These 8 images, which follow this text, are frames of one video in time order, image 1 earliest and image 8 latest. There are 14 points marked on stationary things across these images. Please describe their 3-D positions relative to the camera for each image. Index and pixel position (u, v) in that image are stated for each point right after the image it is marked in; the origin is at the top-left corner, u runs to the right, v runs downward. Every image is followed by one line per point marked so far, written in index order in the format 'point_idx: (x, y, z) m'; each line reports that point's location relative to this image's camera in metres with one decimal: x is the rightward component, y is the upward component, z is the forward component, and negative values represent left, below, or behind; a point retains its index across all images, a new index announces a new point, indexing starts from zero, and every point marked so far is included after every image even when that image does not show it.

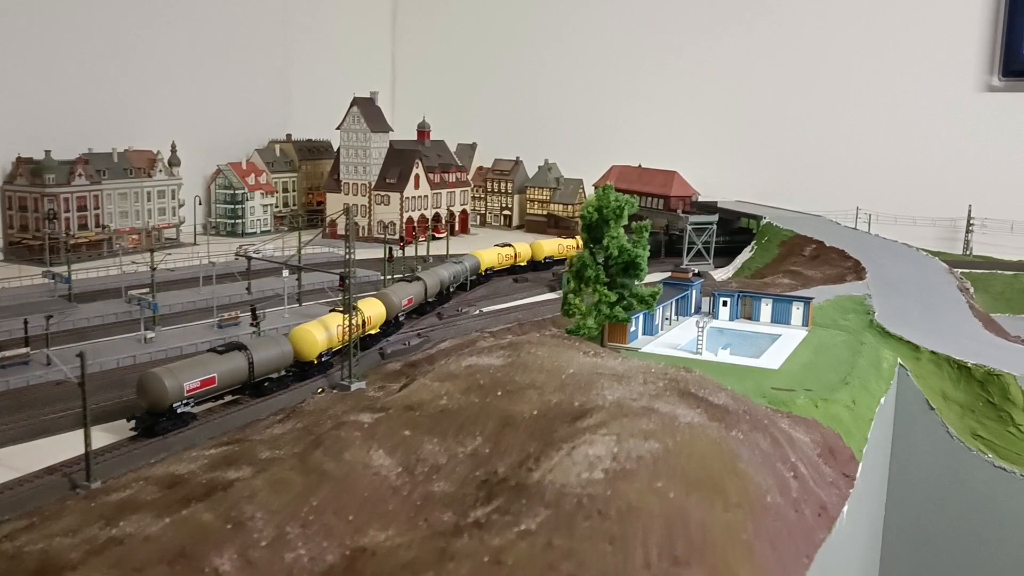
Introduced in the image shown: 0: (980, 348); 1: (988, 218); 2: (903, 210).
0: (+4.7, -0.6, +10.0) m
1: (+8.5, +1.3, +17.4) m
2: (+7.2, +1.4, +18.0) m
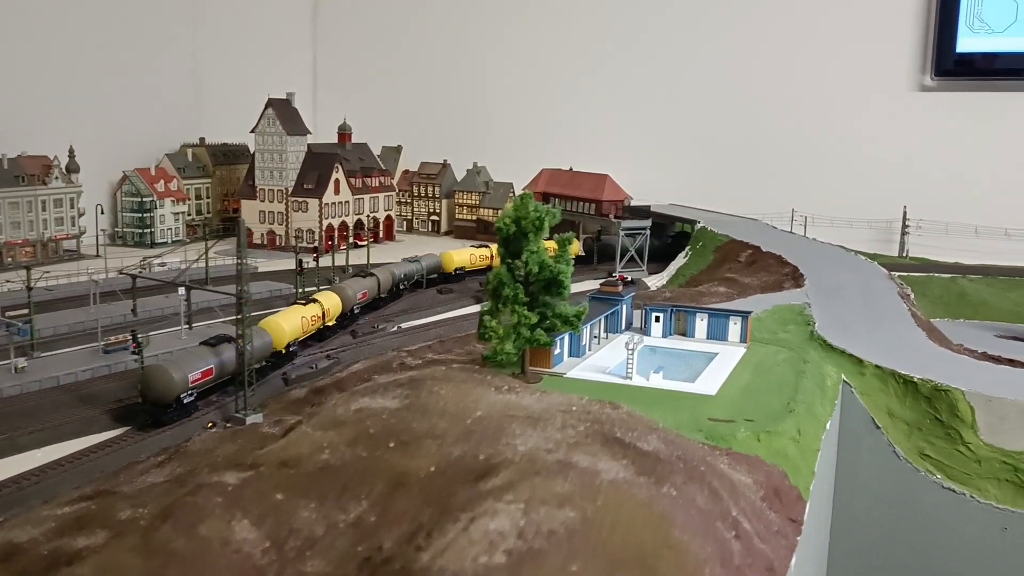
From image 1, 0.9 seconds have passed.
0: (+3.9, -0.7, +9.5) m
1: (+7.3, +1.2, +17.0) m
2: (+5.9, +1.4, +17.6) m
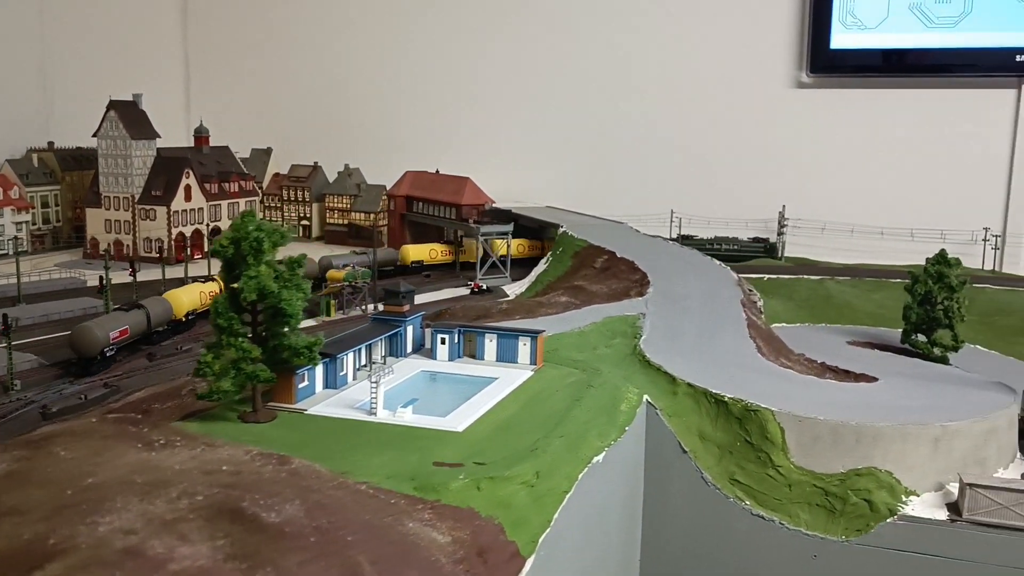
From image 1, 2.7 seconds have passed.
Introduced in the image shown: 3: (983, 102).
0: (+2.1, -0.8, +9.0) m
1: (+5.0, +1.2, +16.7) m
2: (+3.6, +1.3, +17.2) m
3: (+7.5, +2.9, +15.5) m
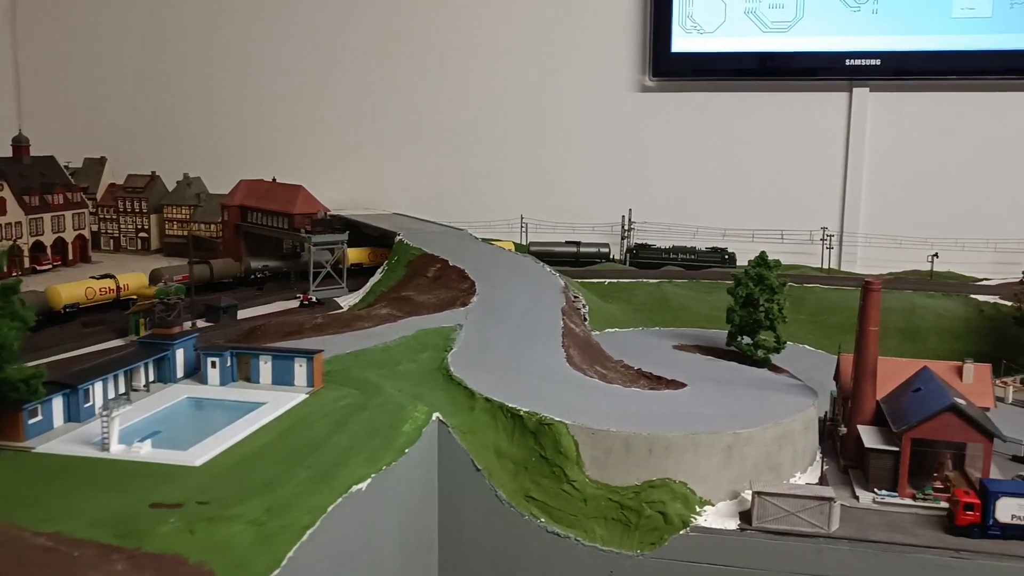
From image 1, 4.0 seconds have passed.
0: (+0.3, -0.9, +8.8) m
1: (+2.4, +1.1, +16.8) m
2: (+1.0, +1.2, +17.1) m
3: (+4.9, +2.9, +15.8) m
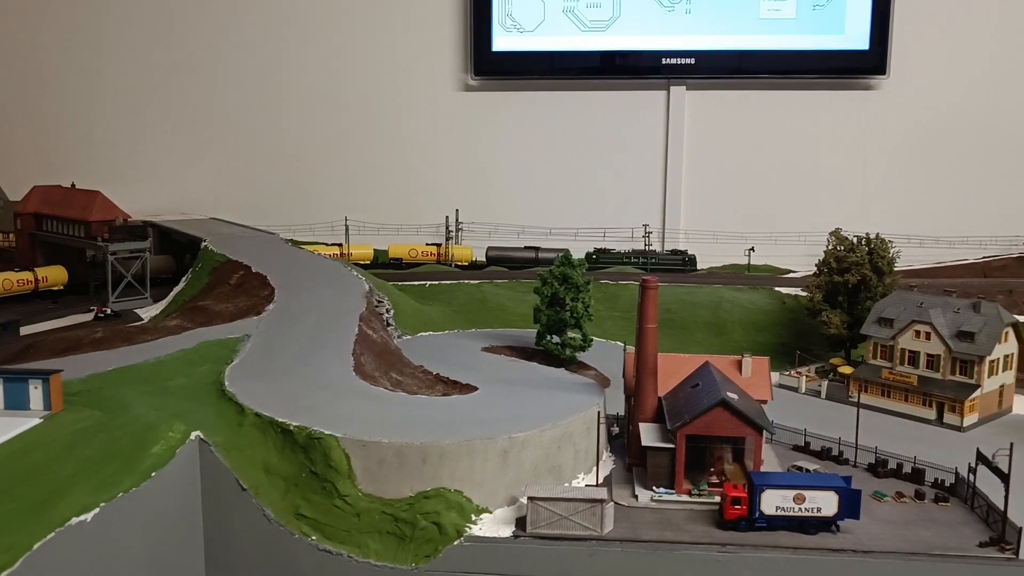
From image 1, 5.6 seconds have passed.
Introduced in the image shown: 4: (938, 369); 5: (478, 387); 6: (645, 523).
0: (-1.5, -0.9, +8.4) m
1: (-0.6, +1.1, +16.6) m
2: (-2.0, +1.2, +16.8) m
3: (+2.0, +3.0, +16.0) m
4: (+4.4, -0.9, +10.4) m
5: (-0.3, -0.9, +9.5) m
6: (+1.0, -1.8, +7.6) m
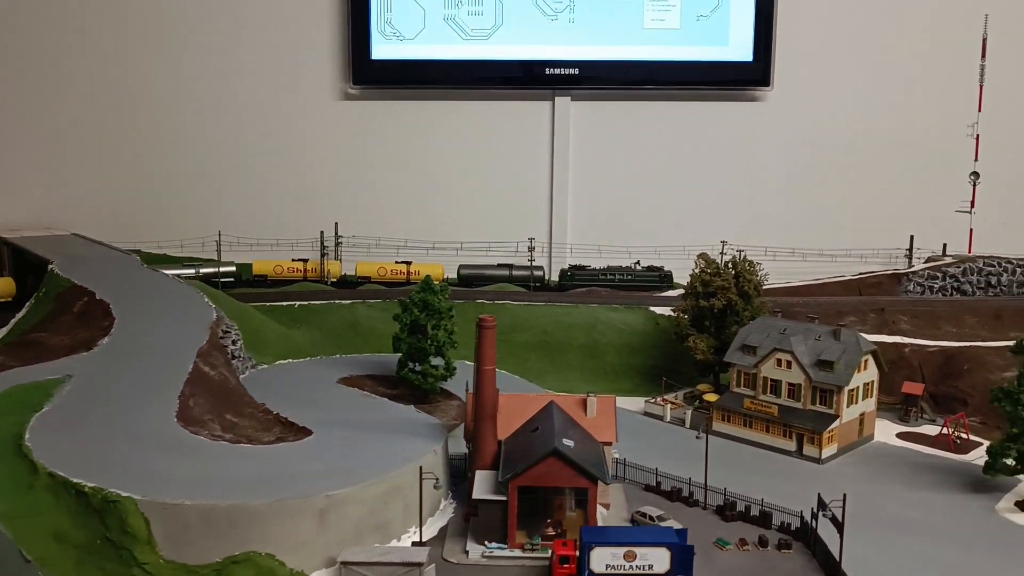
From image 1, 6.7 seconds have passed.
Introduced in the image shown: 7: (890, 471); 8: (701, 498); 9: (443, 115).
0: (-2.9, -1.3, +7.8) m
1: (-2.5, +0.8, +16.0) m
2: (-4.0, +0.9, +16.1) m
3: (+0.1, +2.7, +15.6) m
4: (+2.9, -1.1, +10.2) m
5: (-1.8, -1.3, +8.9) m
6: (-0.3, -2.1, +7.1) m
7: (+3.7, -1.8, +9.8) m
8: (+1.6, -1.8, +8.7) m
9: (-1.1, +2.7, +15.7) m
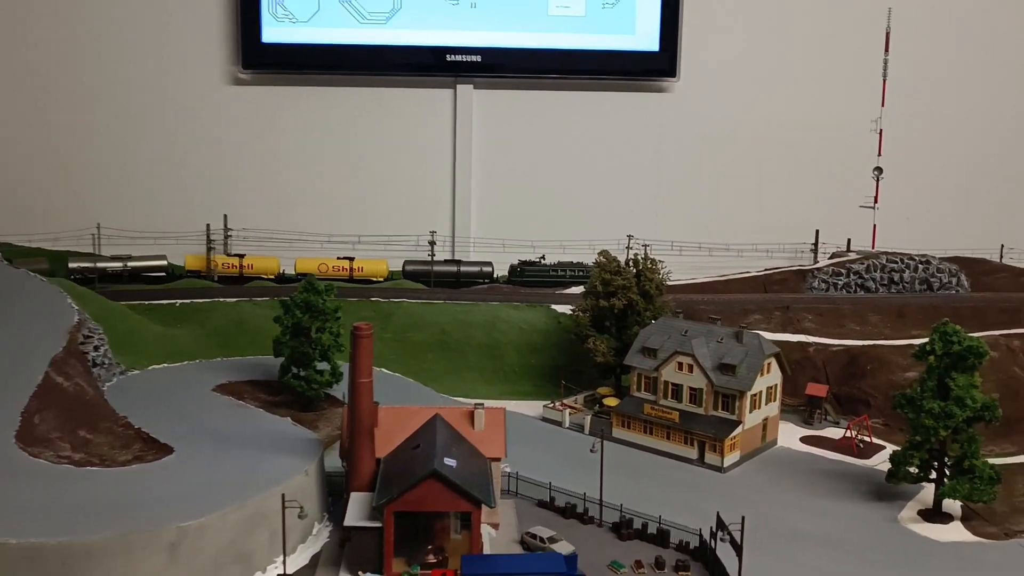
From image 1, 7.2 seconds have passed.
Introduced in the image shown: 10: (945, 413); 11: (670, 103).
0: (-3.7, -1.3, +6.9) m
1: (-4.1, +0.9, +15.1) m
2: (-5.5, +0.9, +15.0) m
3: (-1.4, +2.7, +14.9) m
4: (+1.8, -1.1, +9.8) m
5: (-2.7, -1.3, +8.1) m
6: (-1.1, -2.1, +6.5) m
7: (+2.6, -1.8, +9.4) m
8: (+0.7, -1.8, +8.1) m
9: (-2.7, +2.7, +14.9) m
10: (+3.5, -1.0, +8.1) m
11: (+2.3, +2.7, +14.8) m
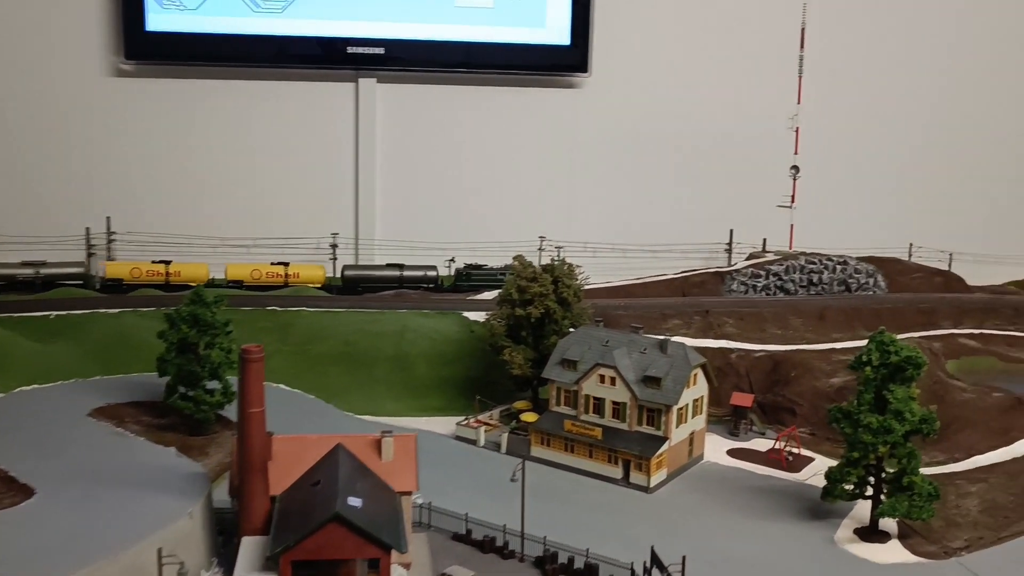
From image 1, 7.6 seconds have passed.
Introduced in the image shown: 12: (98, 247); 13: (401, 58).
0: (-4.3, -1.5, +5.8) m
1: (-5.4, +0.8, +13.9) m
2: (-6.8, +0.8, +13.7) m
3: (-2.8, +2.6, +13.9) m
4: (+1.0, -1.2, +9.2) m
5: (-3.3, -1.4, +7.1) m
6: (-1.6, -2.3, +5.6) m
7: (+1.9, -1.8, +8.9) m
8: (0.0, -1.9, +7.4) m
9: (-4.0, +2.6, +13.8) m
10: (+2.8, -1.1, +7.7) m
11: (+1.0, +2.7, +14.2) m
12: (-5.8, +0.6, +14.0) m
13: (-1.5, +3.1, +13.4) m
